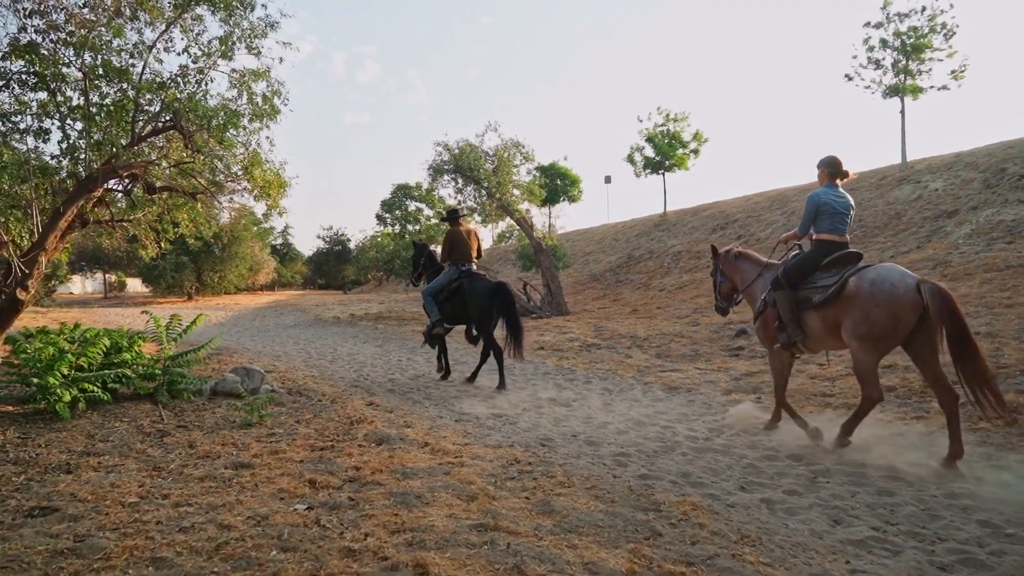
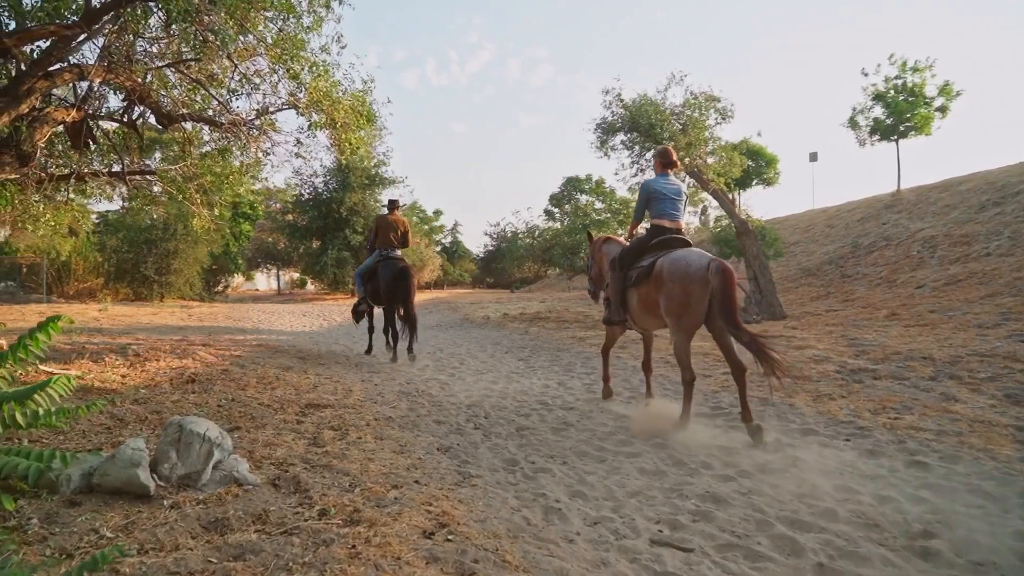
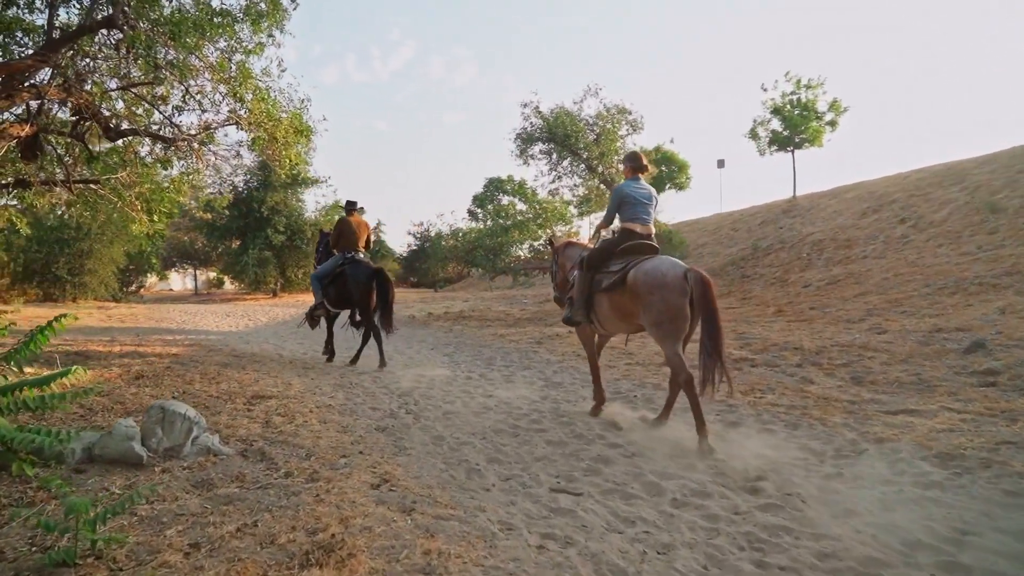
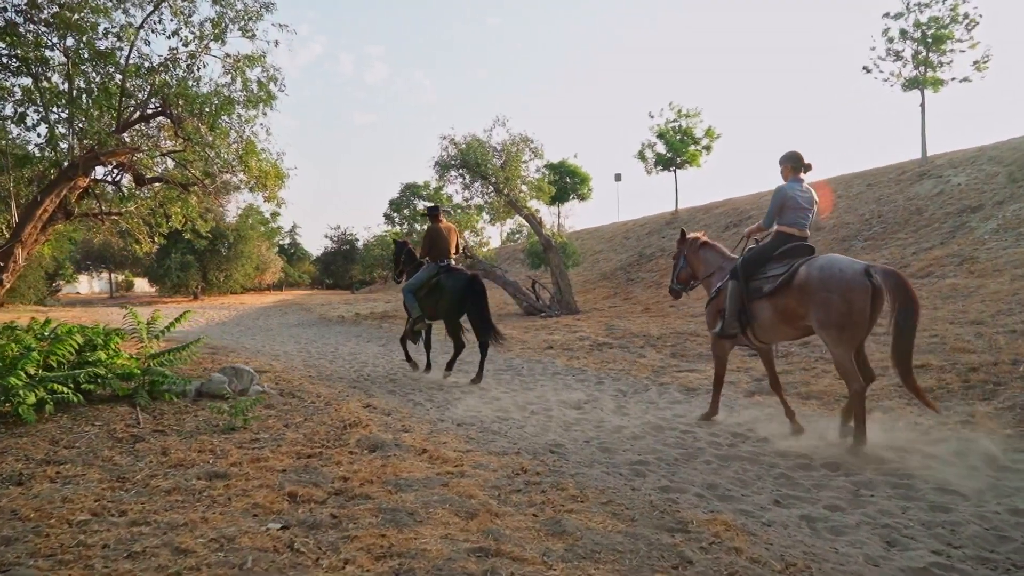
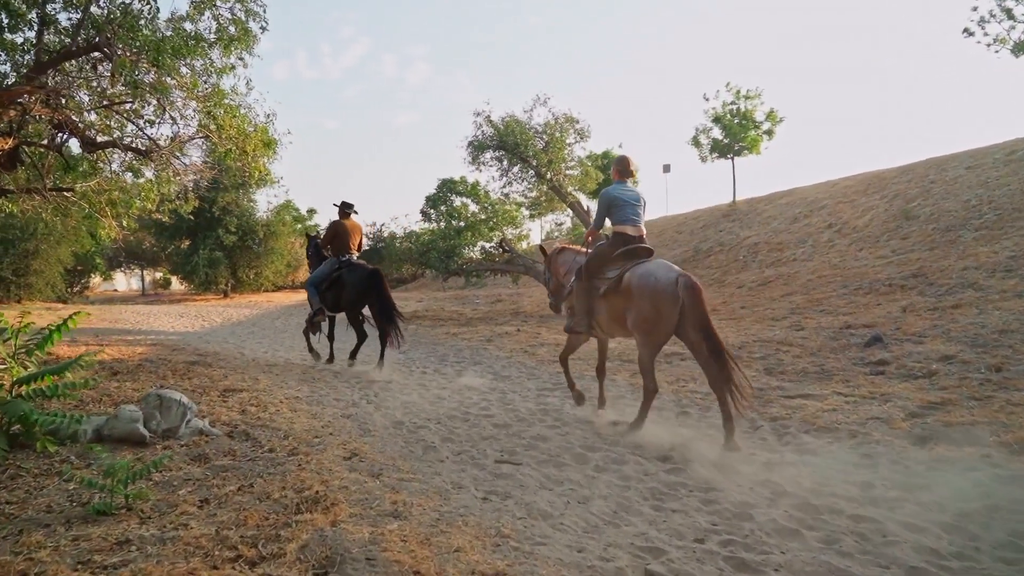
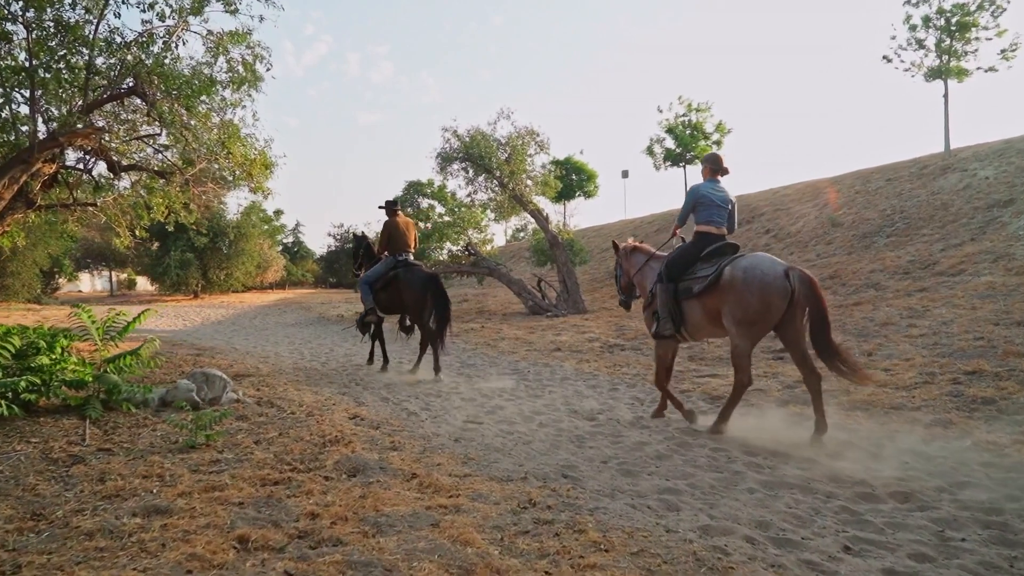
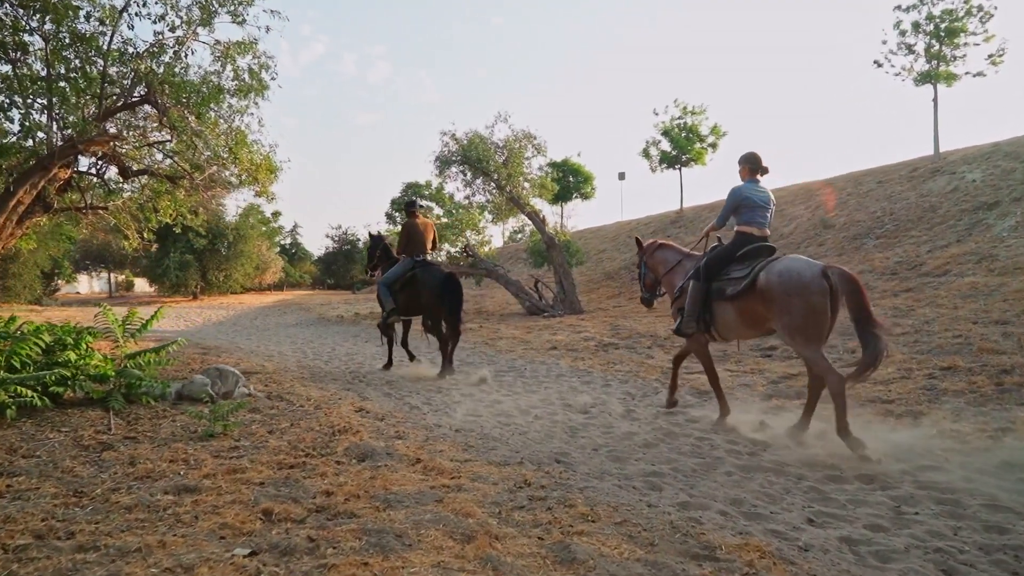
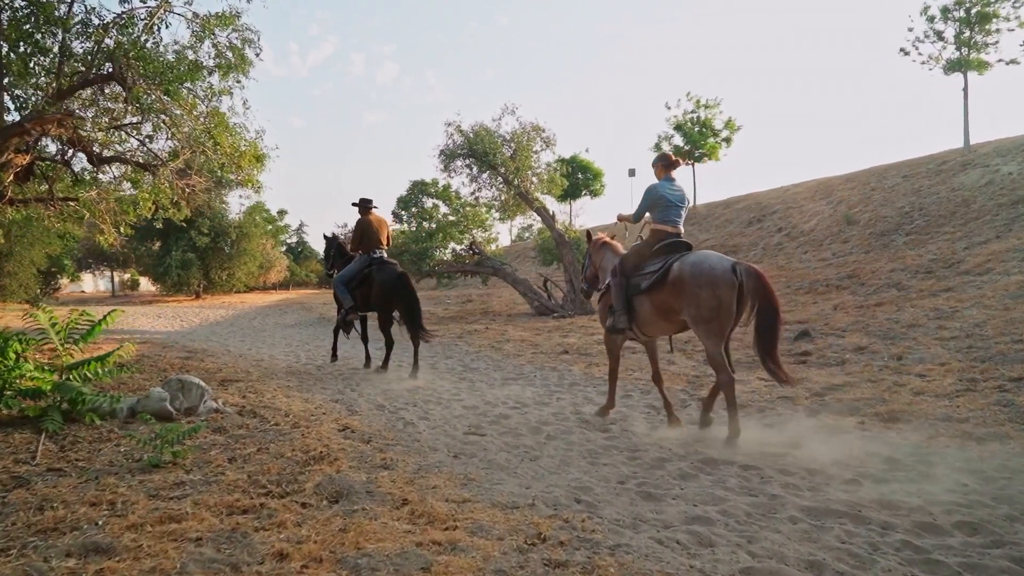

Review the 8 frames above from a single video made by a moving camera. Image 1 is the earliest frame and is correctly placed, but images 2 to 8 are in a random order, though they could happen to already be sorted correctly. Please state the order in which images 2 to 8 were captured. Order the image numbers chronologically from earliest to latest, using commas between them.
4, 7, 6, 8, 5, 3, 2
